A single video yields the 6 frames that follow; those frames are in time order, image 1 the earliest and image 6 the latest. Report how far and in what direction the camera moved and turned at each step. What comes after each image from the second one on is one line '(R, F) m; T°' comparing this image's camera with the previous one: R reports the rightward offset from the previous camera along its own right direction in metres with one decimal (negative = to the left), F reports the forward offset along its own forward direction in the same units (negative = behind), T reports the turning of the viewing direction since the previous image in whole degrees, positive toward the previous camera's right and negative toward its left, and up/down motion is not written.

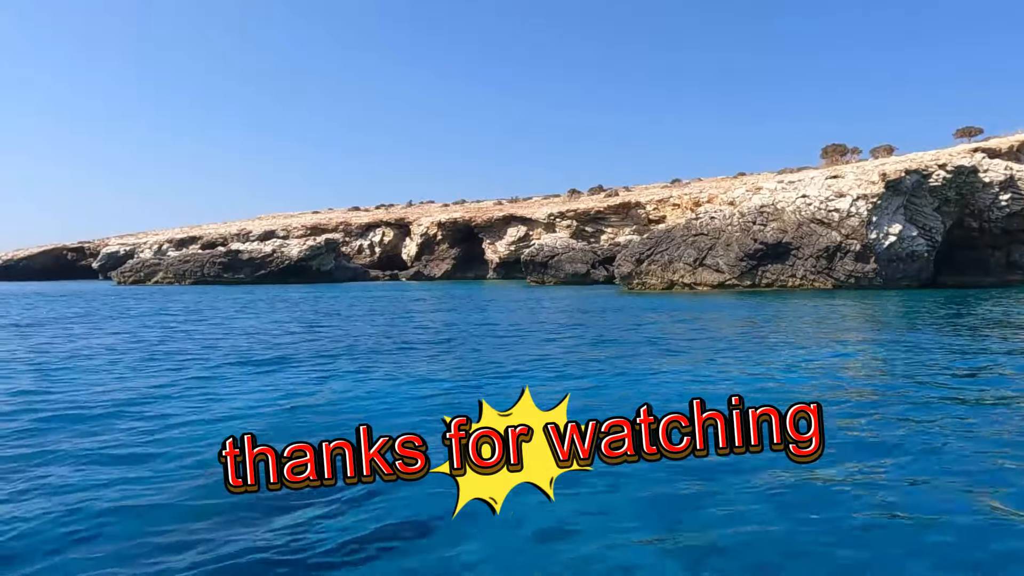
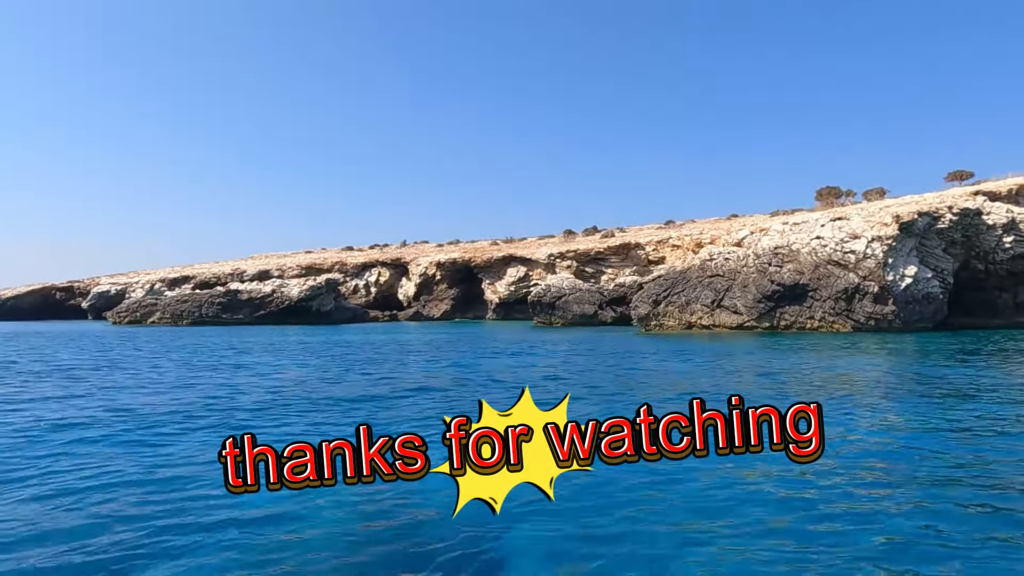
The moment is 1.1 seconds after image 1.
(-0.9, +0.4) m; +1°
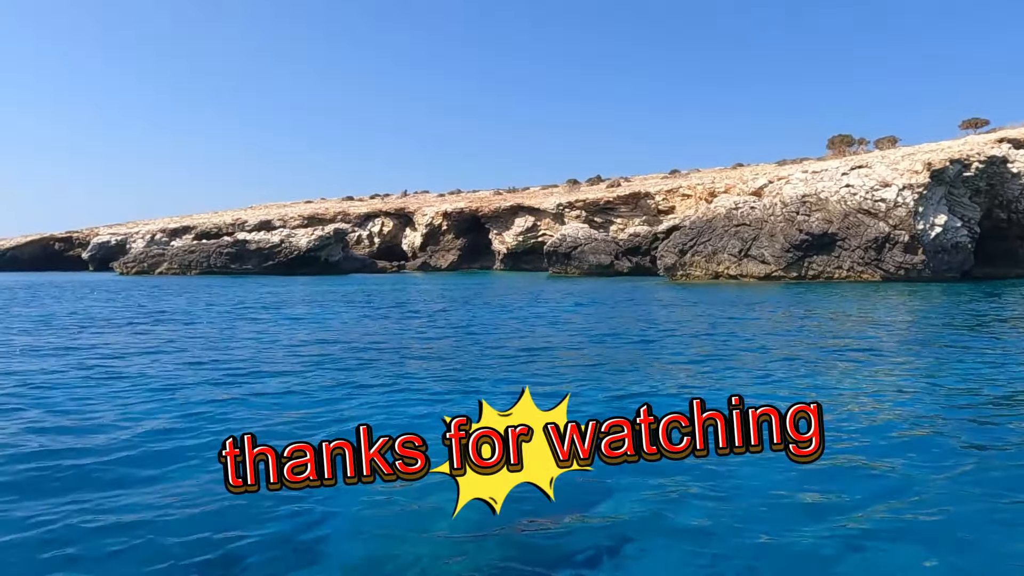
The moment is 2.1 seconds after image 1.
(-0.9, +0.4) m; 0°
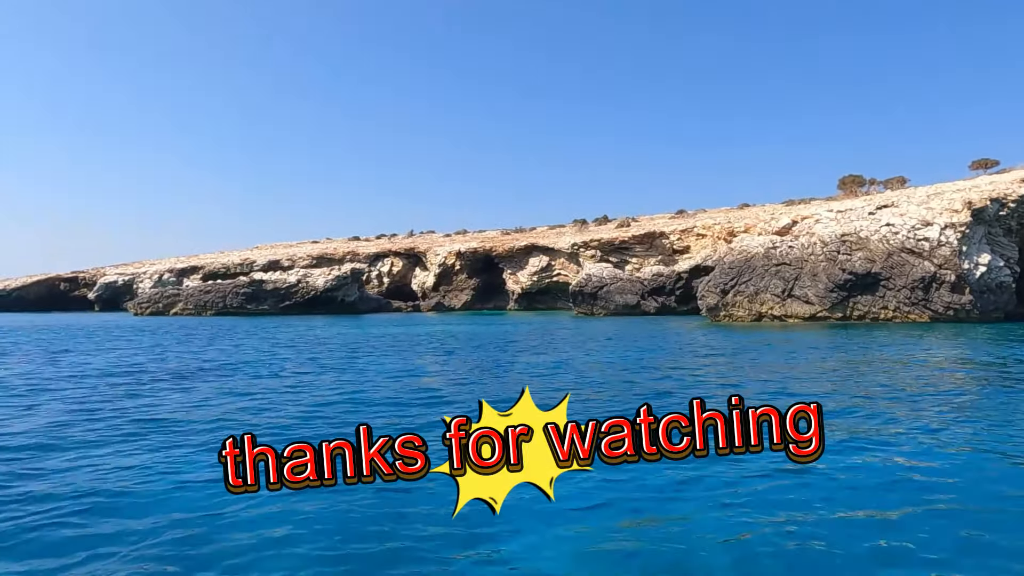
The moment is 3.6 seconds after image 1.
(-1.3, +0.5) m; 0°
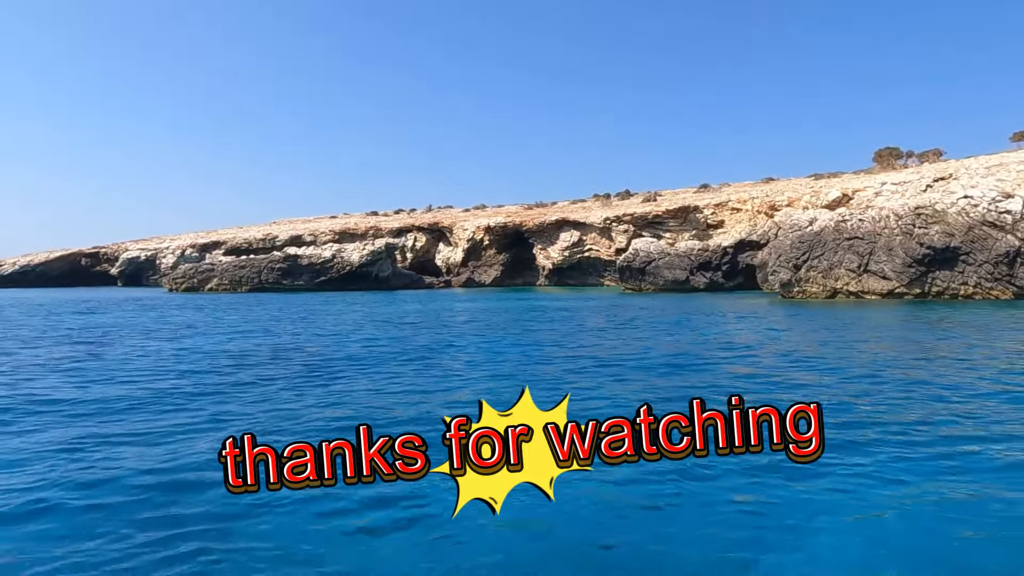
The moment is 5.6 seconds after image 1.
(-1.7, +0.7) m; -1°
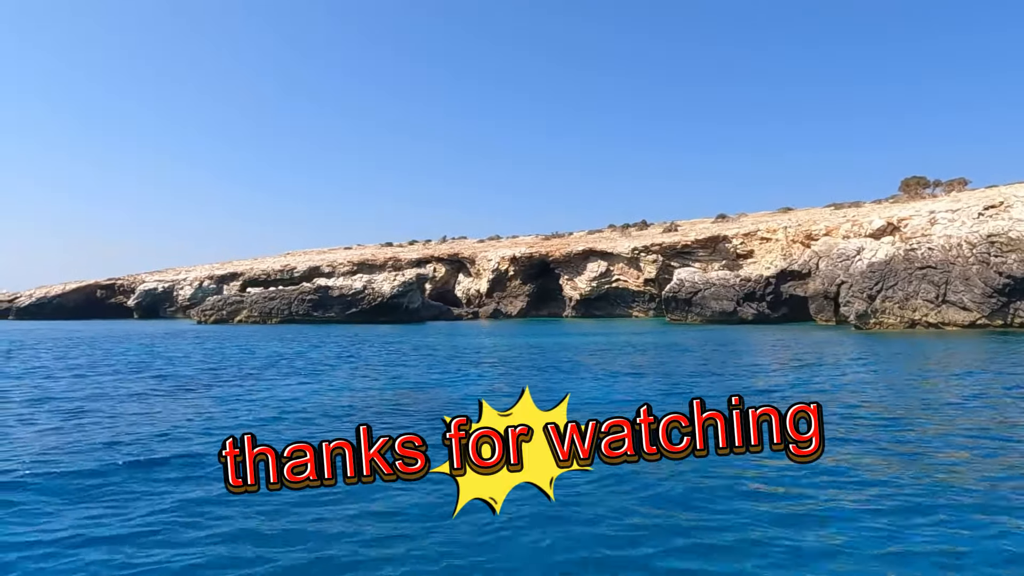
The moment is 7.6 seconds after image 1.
(-1.7, +0.8) m; 0°
